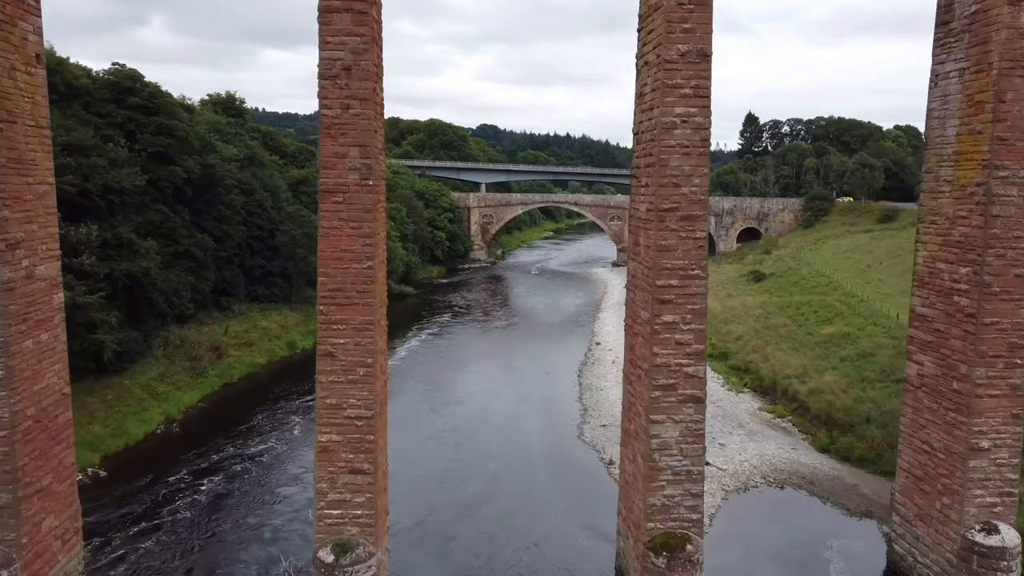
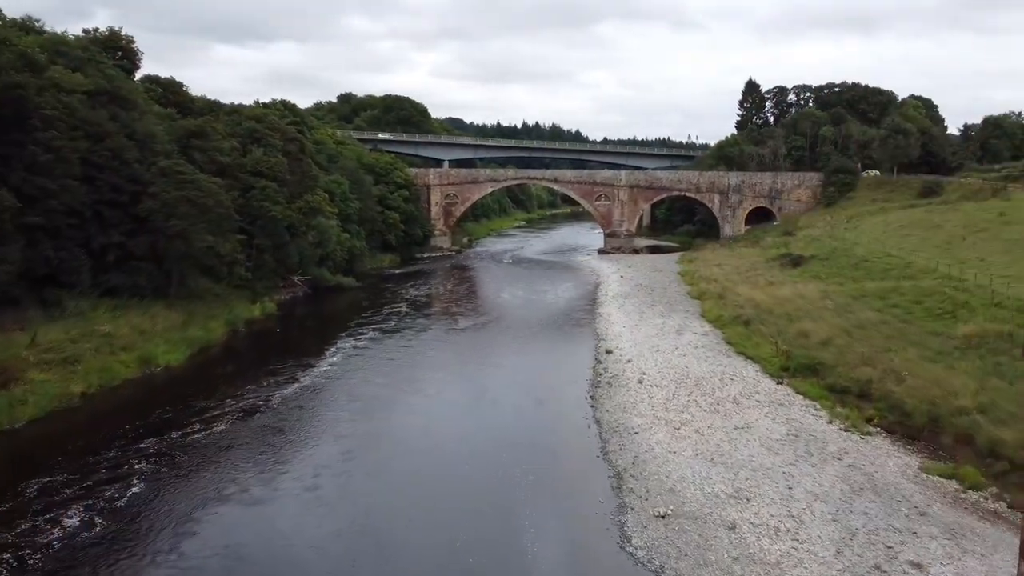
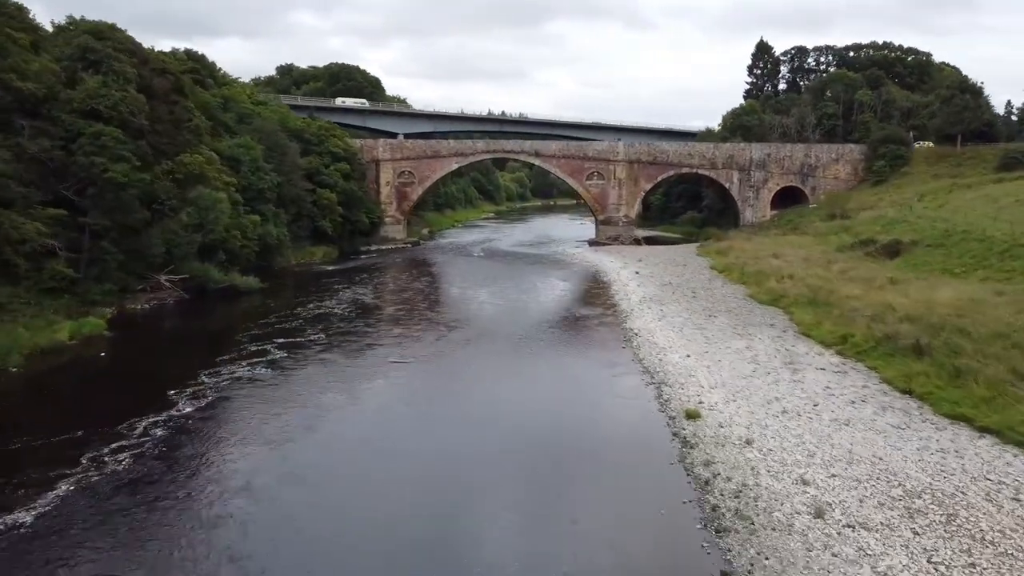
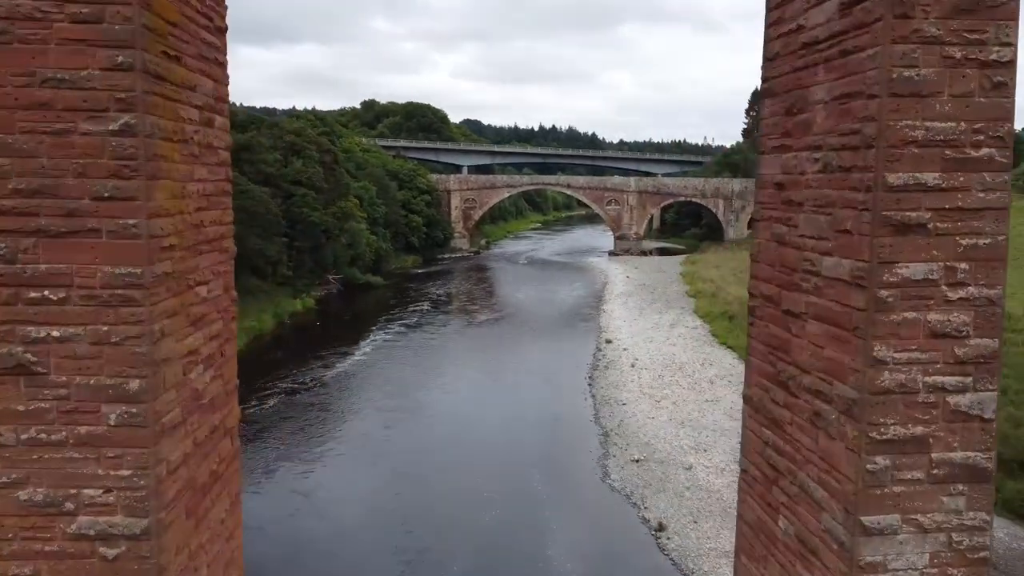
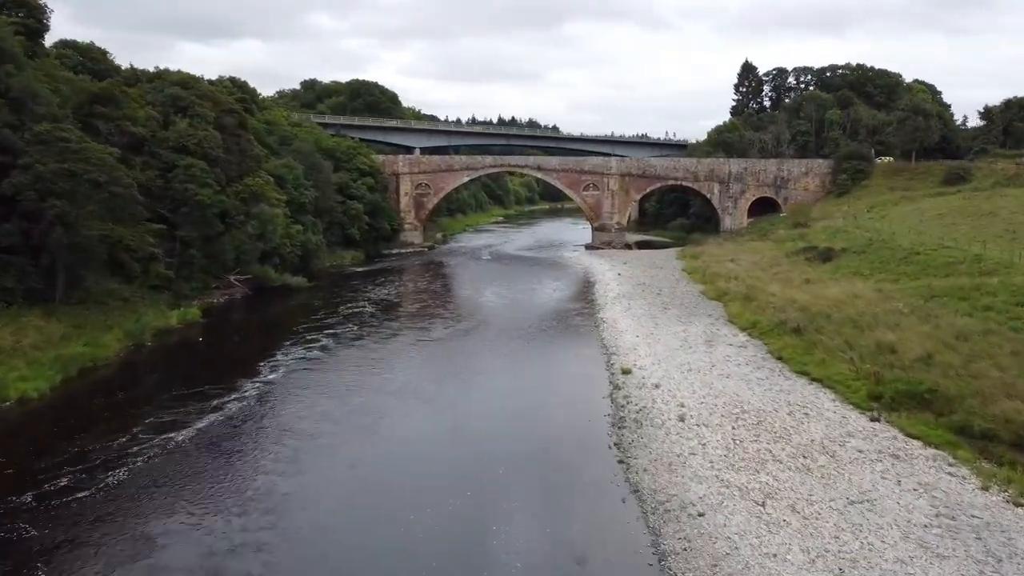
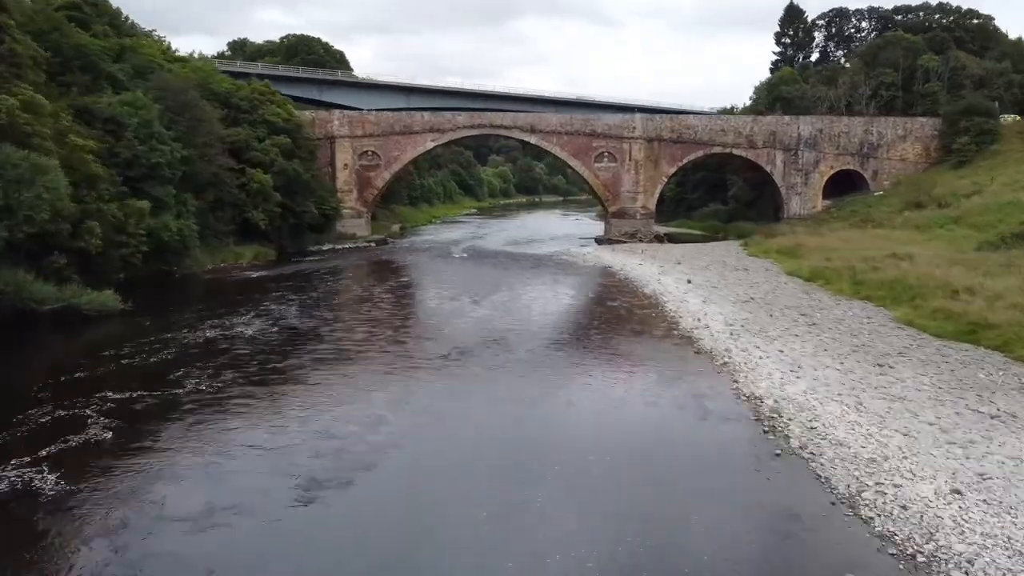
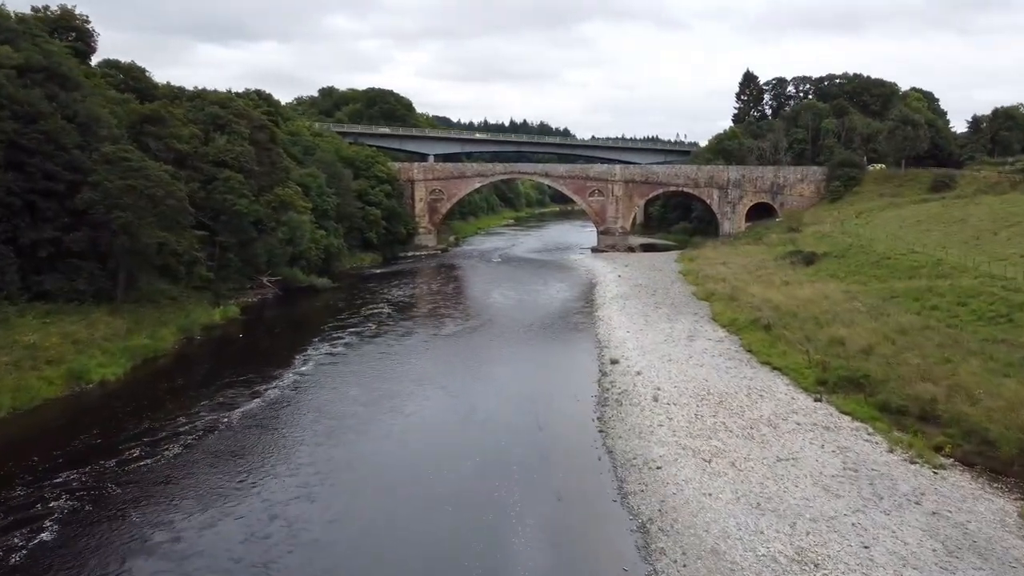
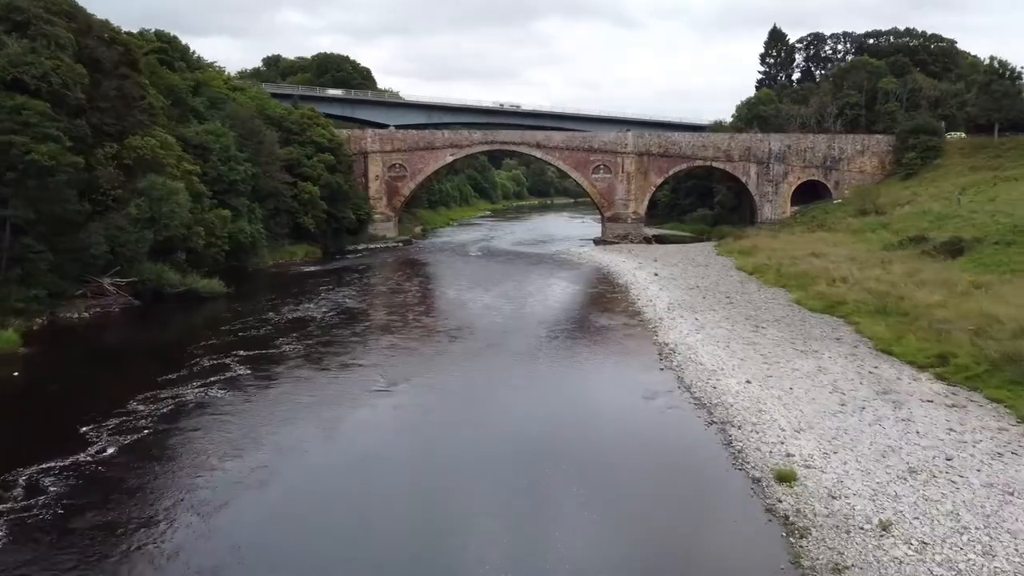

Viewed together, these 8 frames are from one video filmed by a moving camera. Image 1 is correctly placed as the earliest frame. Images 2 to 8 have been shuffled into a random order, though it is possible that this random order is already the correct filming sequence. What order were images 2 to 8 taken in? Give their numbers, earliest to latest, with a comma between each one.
4, 2, 7, 5, 3, 8, 6
